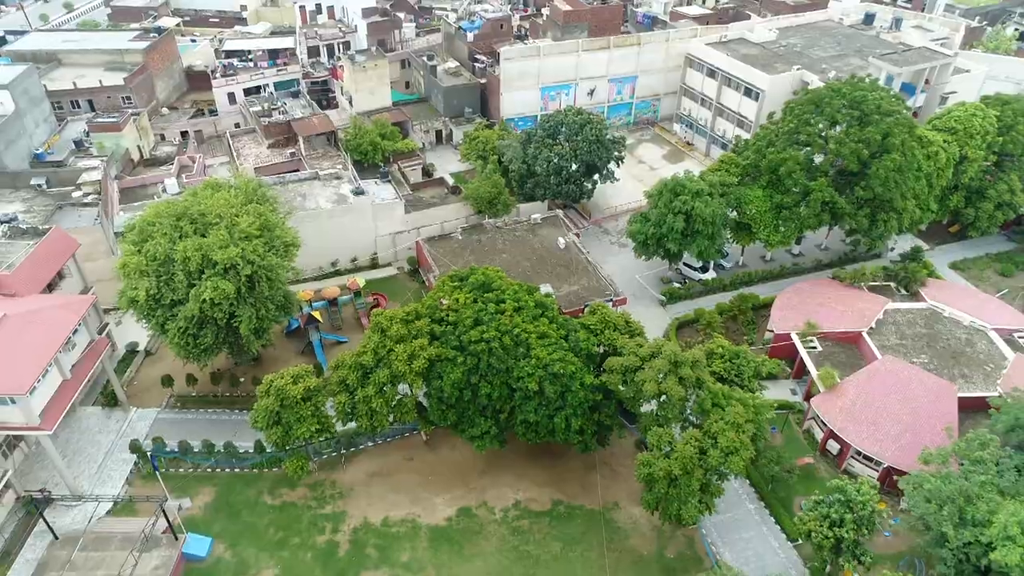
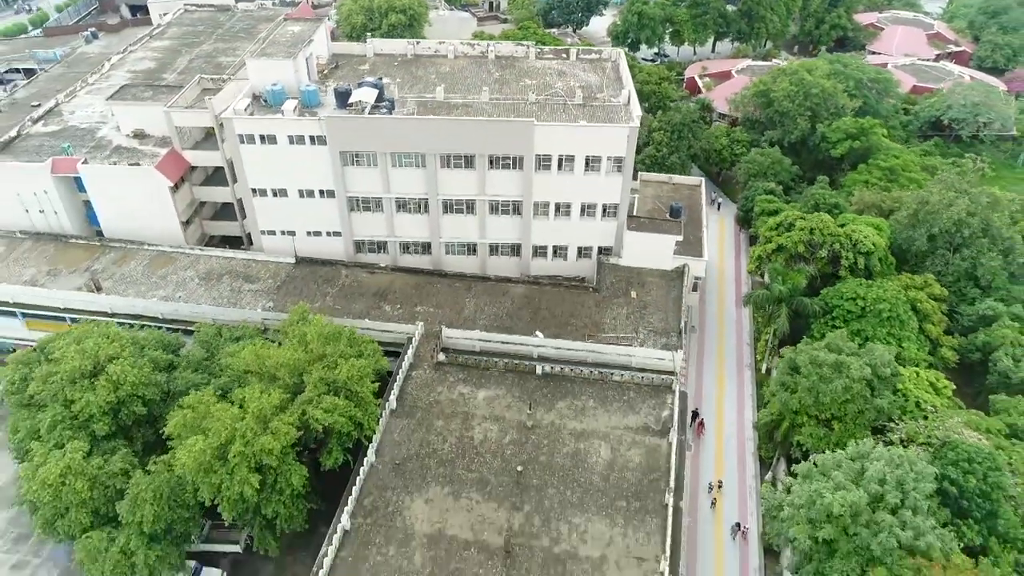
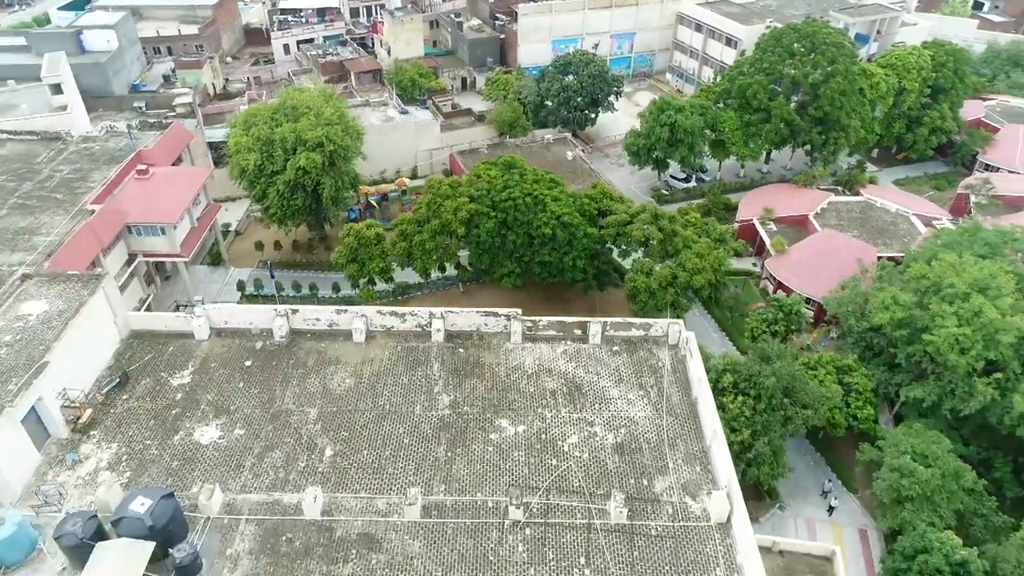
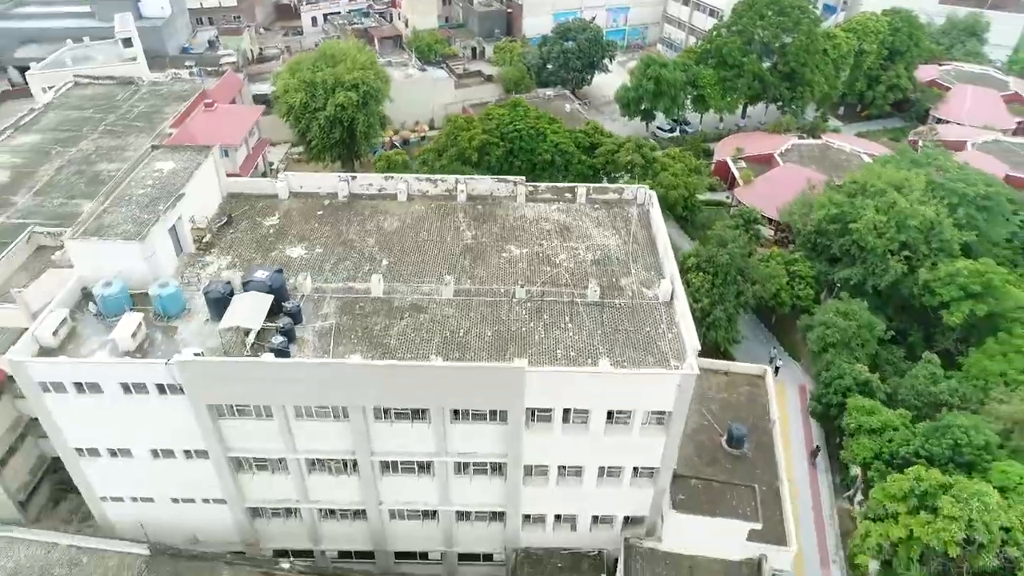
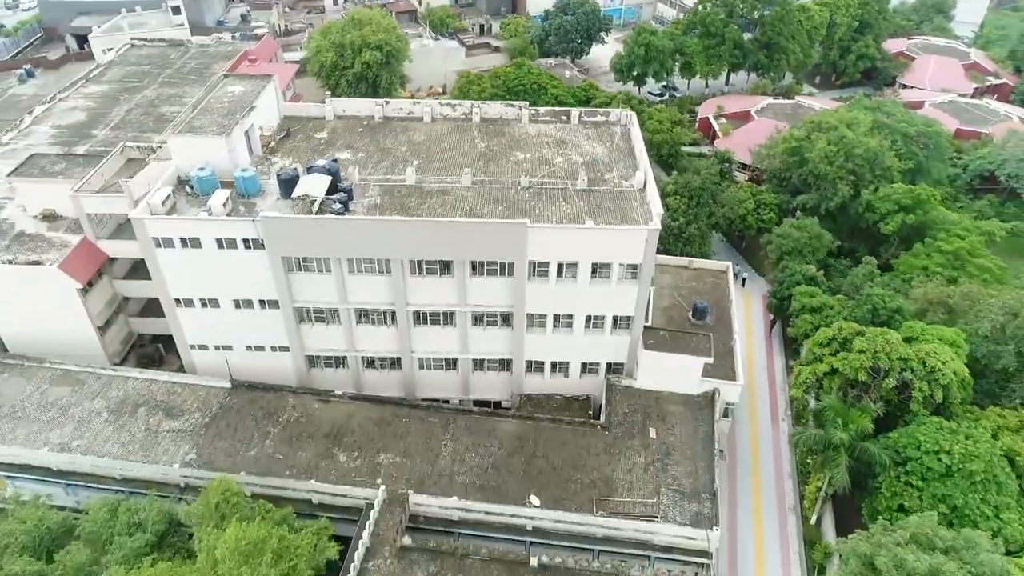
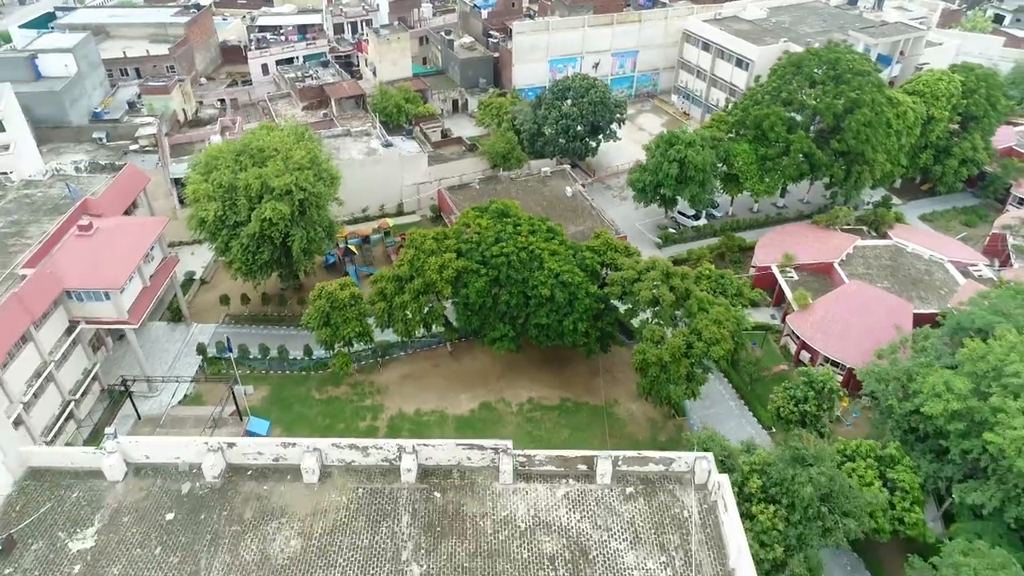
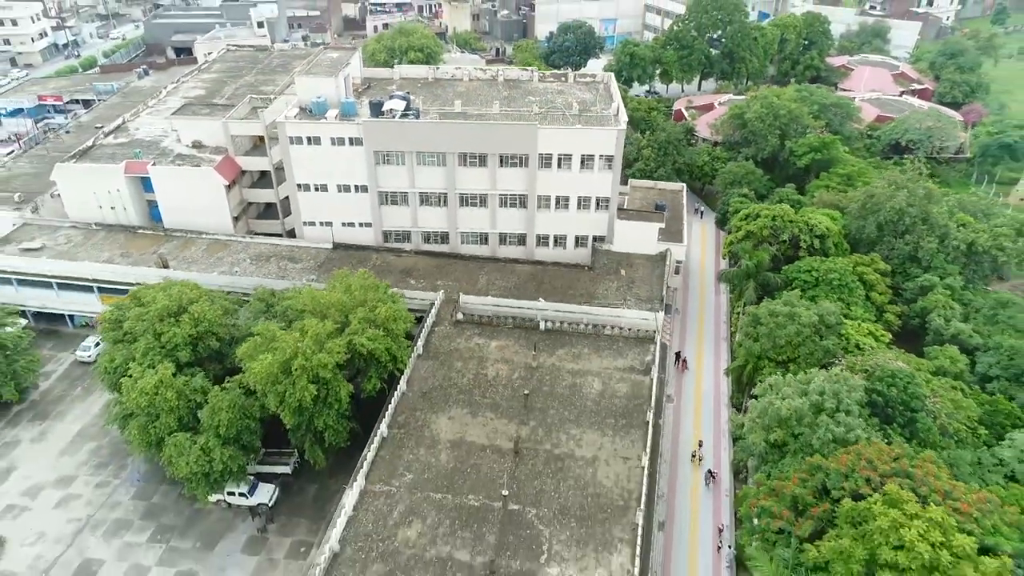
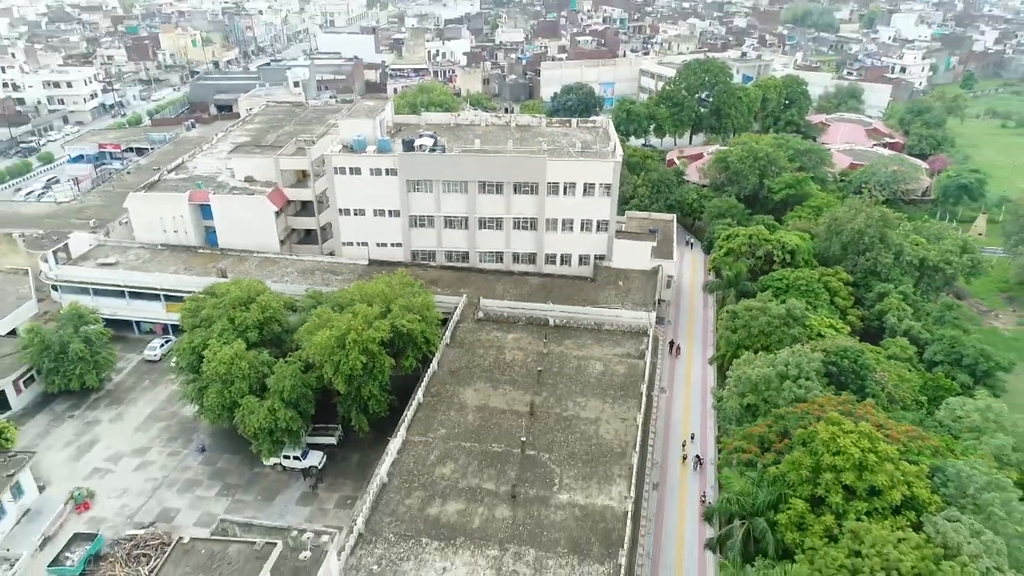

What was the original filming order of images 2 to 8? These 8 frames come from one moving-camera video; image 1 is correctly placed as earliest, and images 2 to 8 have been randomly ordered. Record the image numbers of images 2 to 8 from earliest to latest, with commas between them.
6, 3, 4, 5, 2, 7, 8
